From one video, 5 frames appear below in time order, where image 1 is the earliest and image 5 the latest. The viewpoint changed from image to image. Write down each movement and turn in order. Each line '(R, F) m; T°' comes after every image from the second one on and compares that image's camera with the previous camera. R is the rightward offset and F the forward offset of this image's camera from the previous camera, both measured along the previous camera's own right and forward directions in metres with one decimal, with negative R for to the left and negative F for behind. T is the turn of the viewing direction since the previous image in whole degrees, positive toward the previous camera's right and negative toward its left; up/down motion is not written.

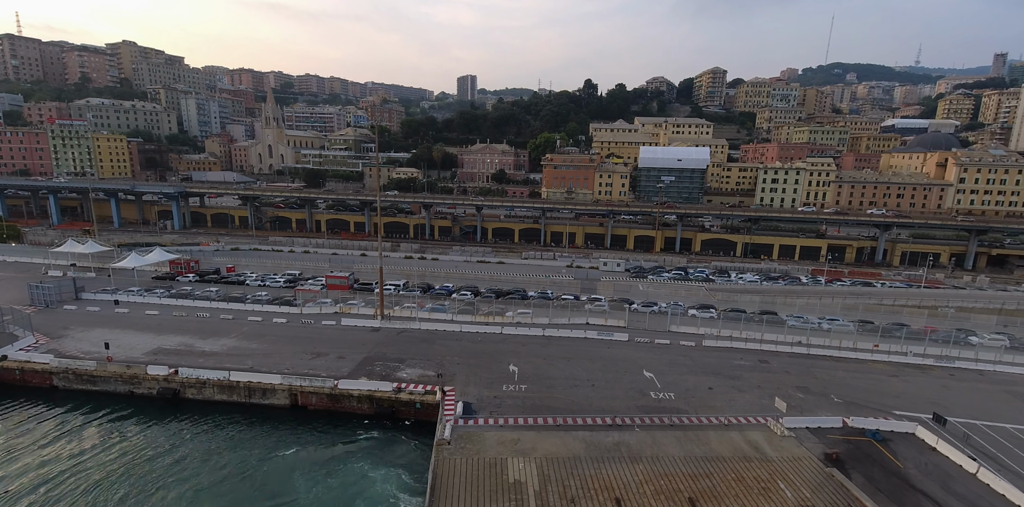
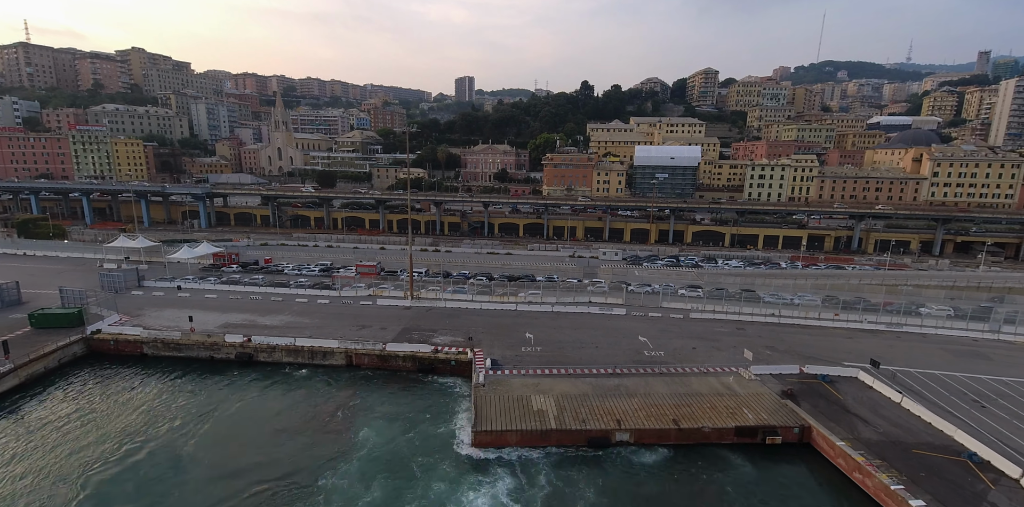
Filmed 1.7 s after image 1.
(-1.0, -4.3) m; 0°
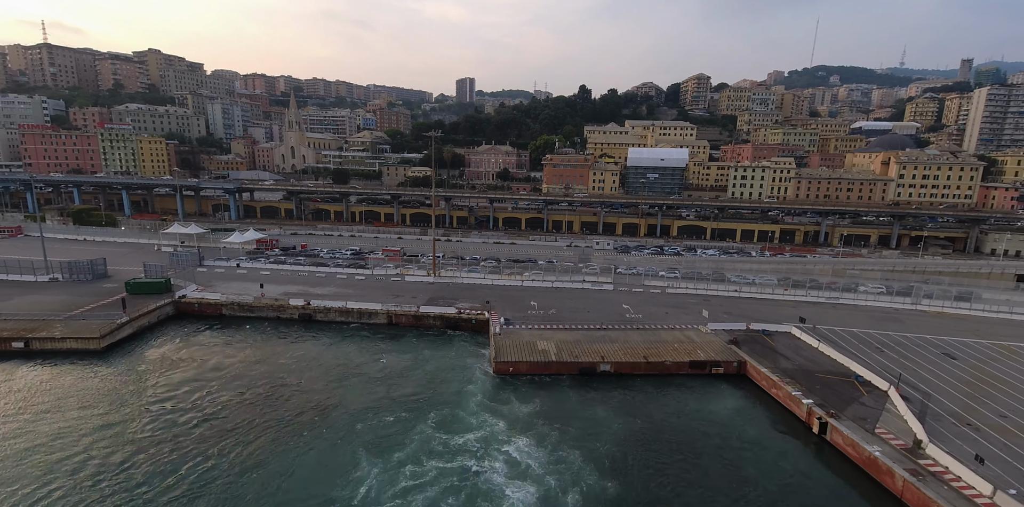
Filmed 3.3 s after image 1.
(-0.7, -6.3) m; 0°
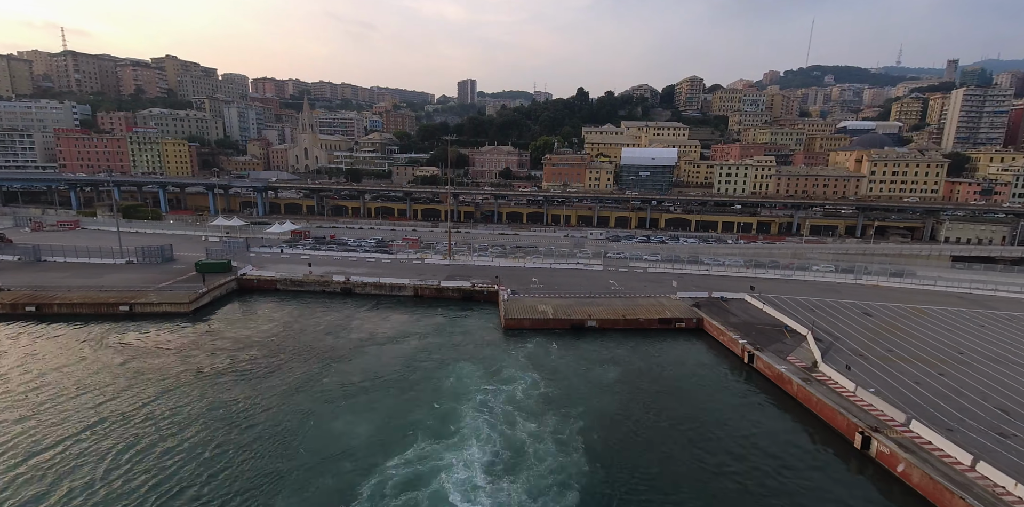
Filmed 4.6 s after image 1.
(-0.3, -6.6) m; 0°
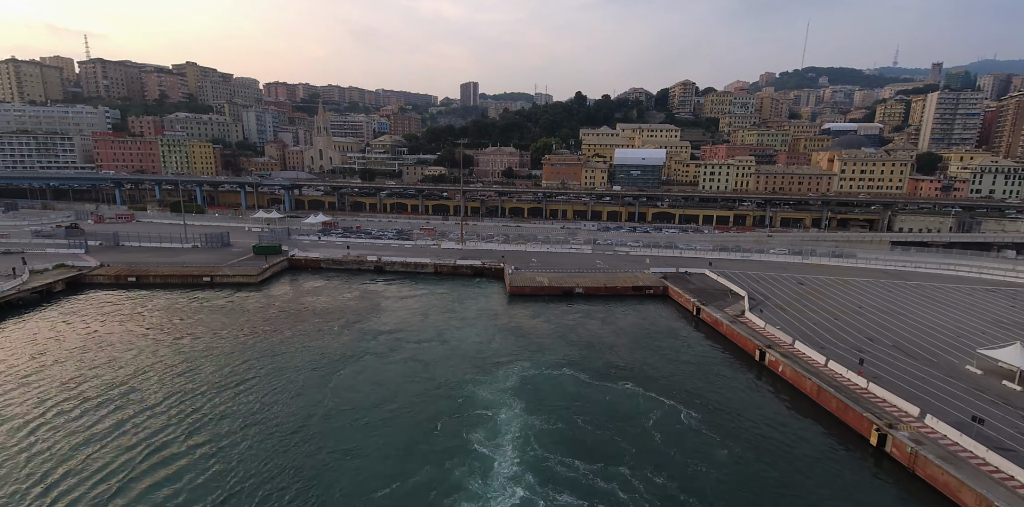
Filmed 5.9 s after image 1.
(-0.2, -8.1) m; 0°
